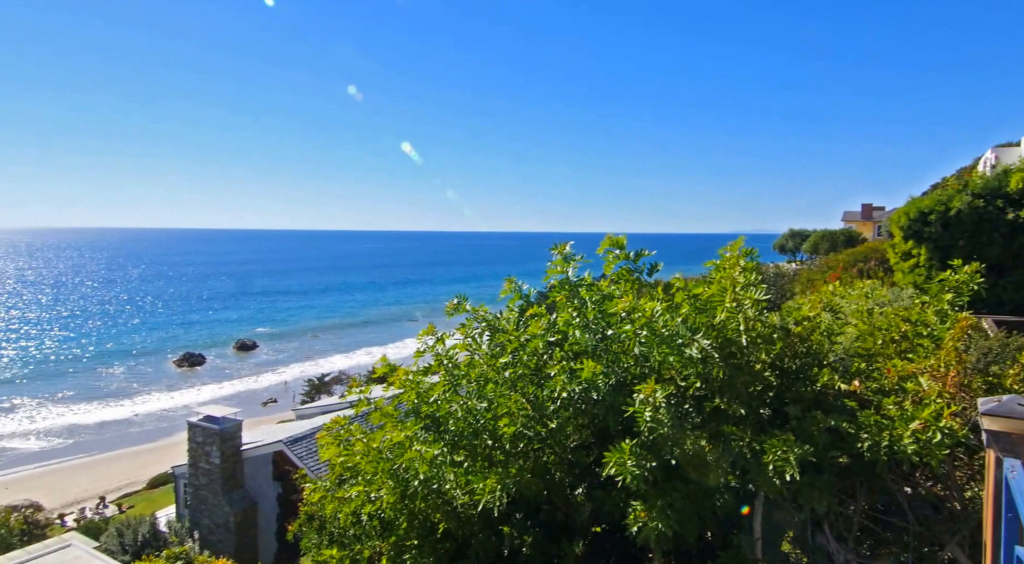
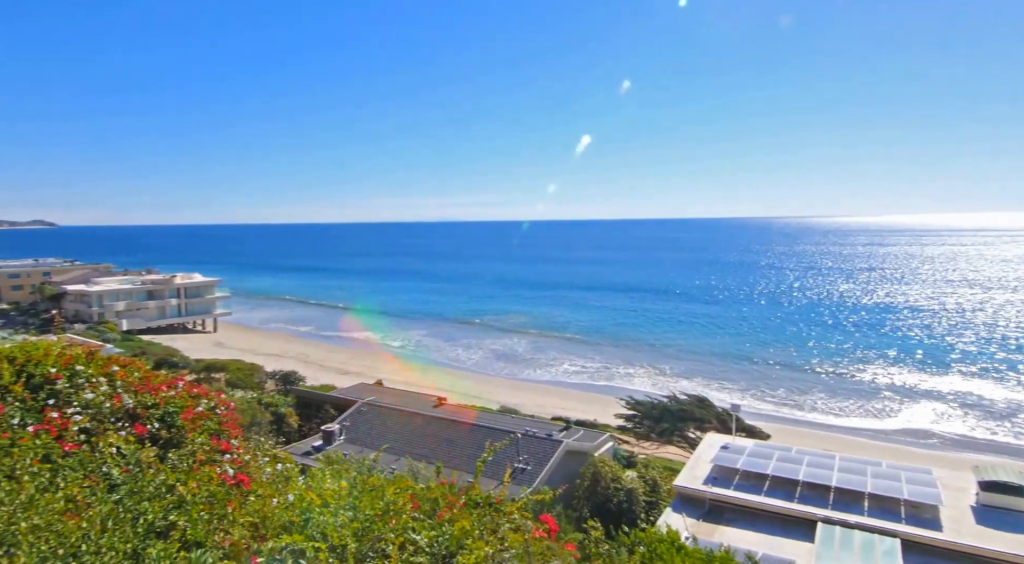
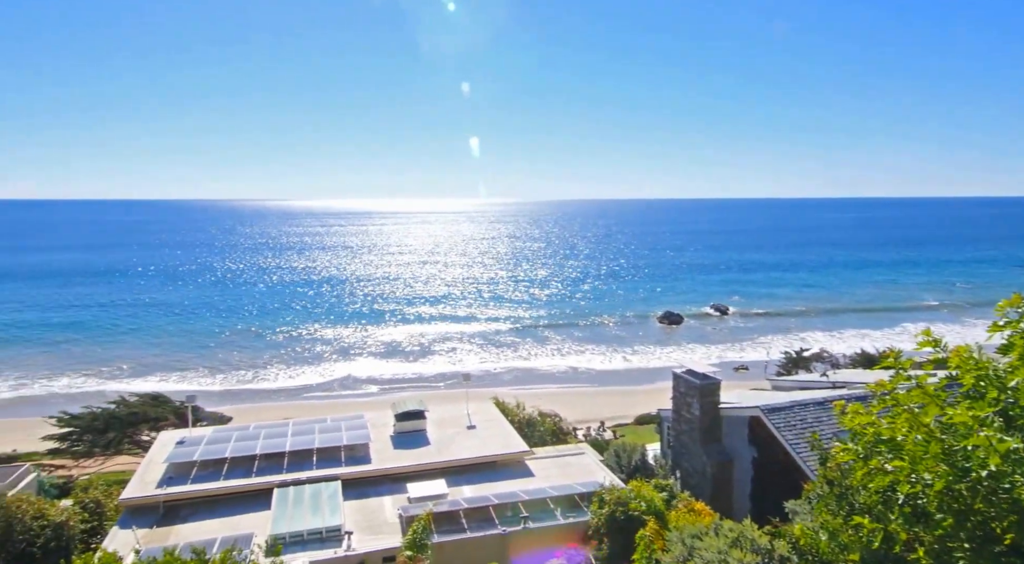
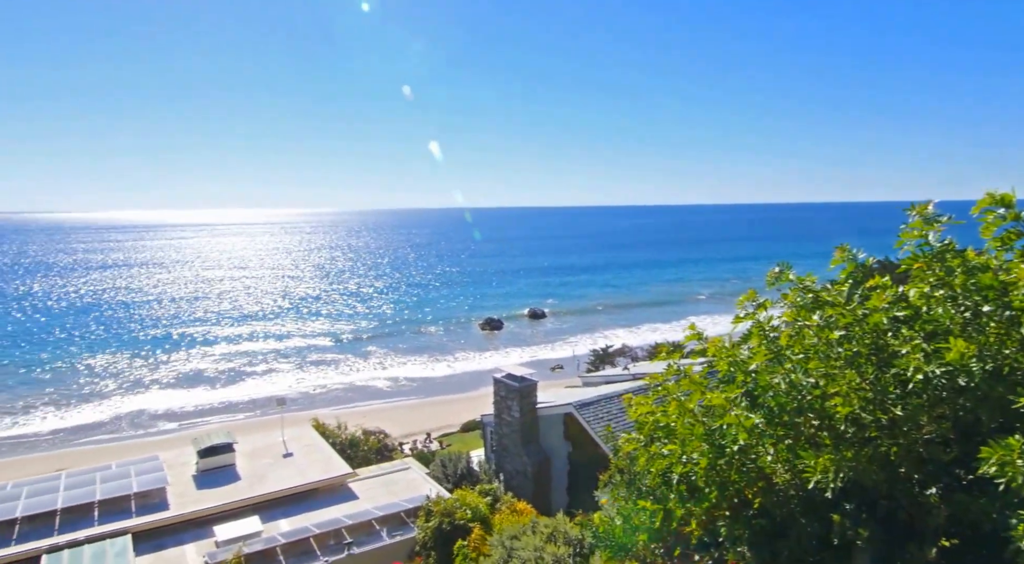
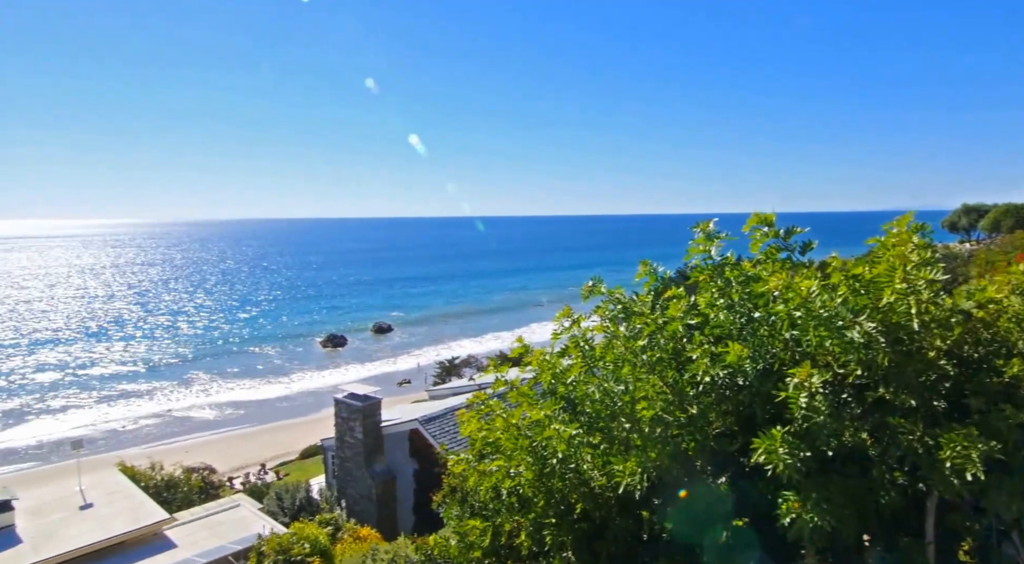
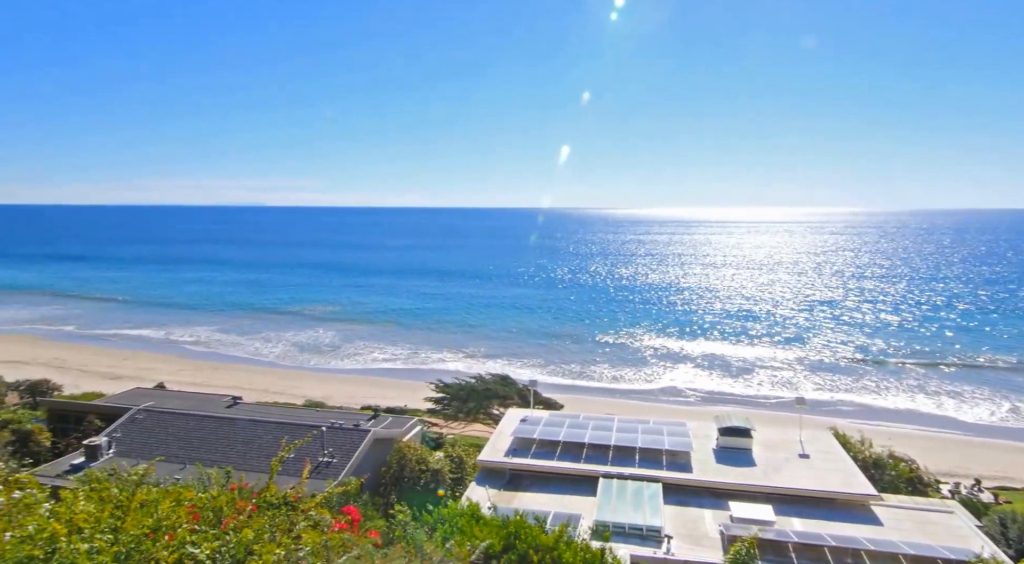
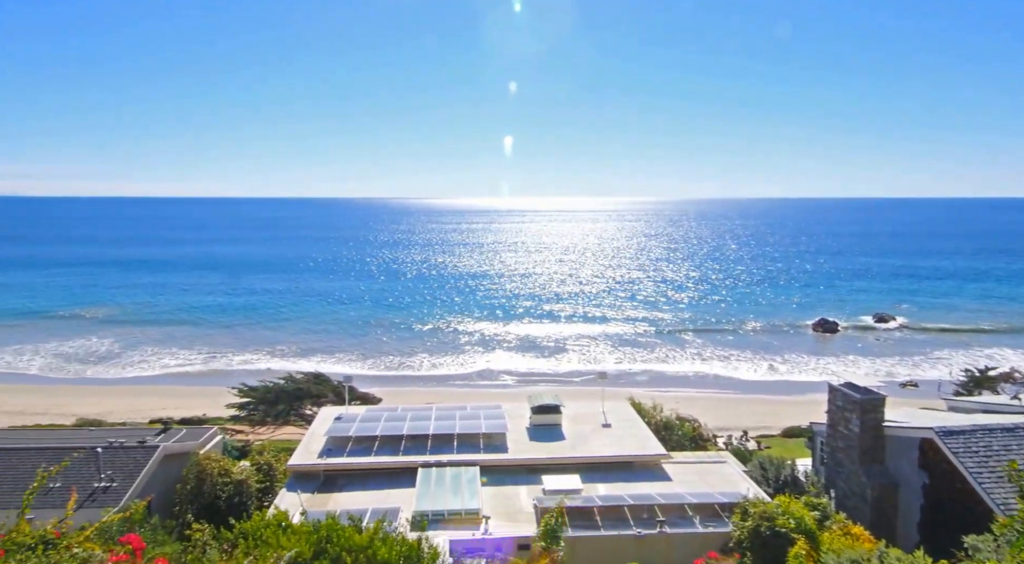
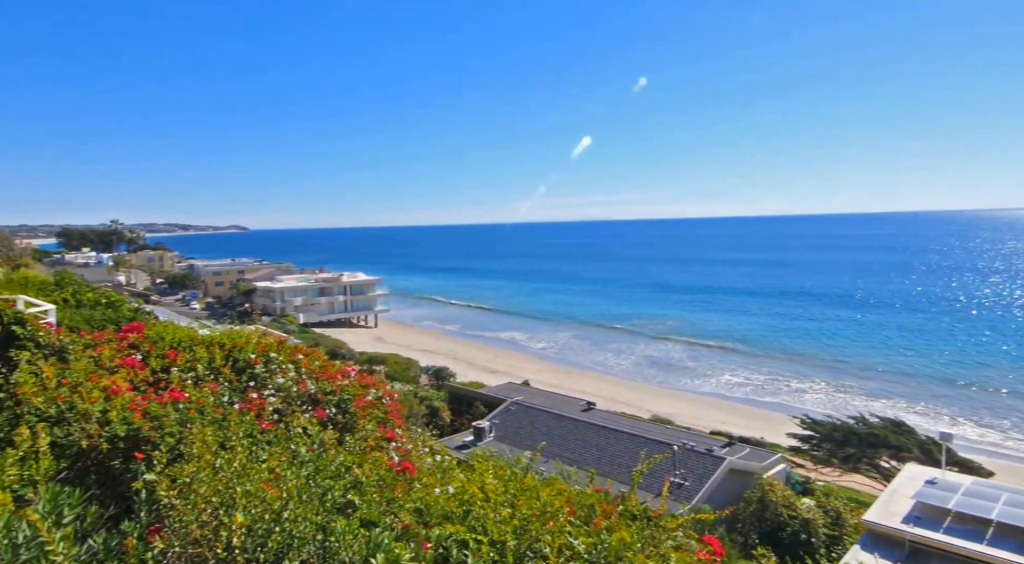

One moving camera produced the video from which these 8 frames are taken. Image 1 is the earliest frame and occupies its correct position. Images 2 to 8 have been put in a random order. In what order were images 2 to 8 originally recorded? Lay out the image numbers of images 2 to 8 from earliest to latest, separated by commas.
5, 4, 3, 7, 6, 2, 8
